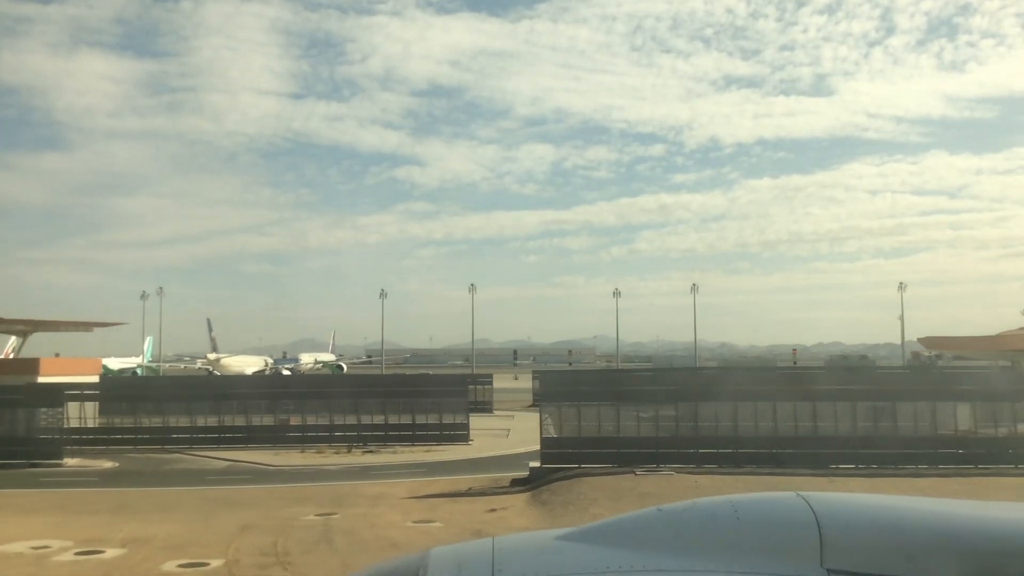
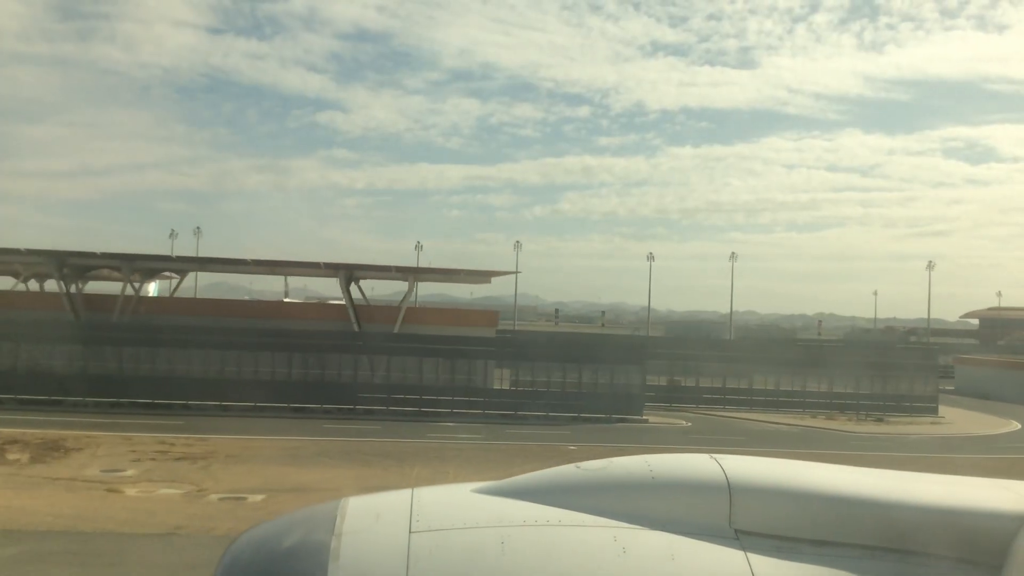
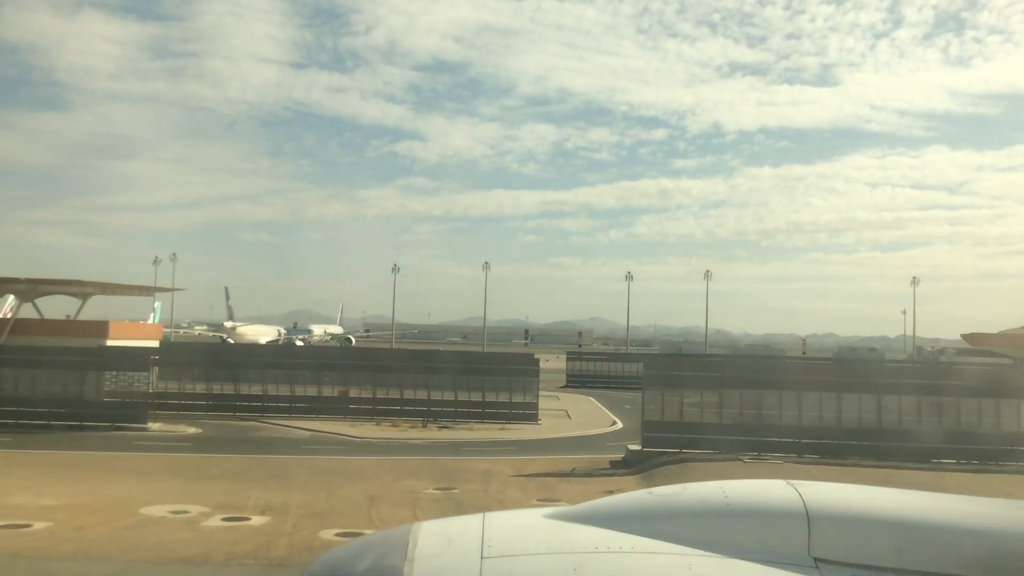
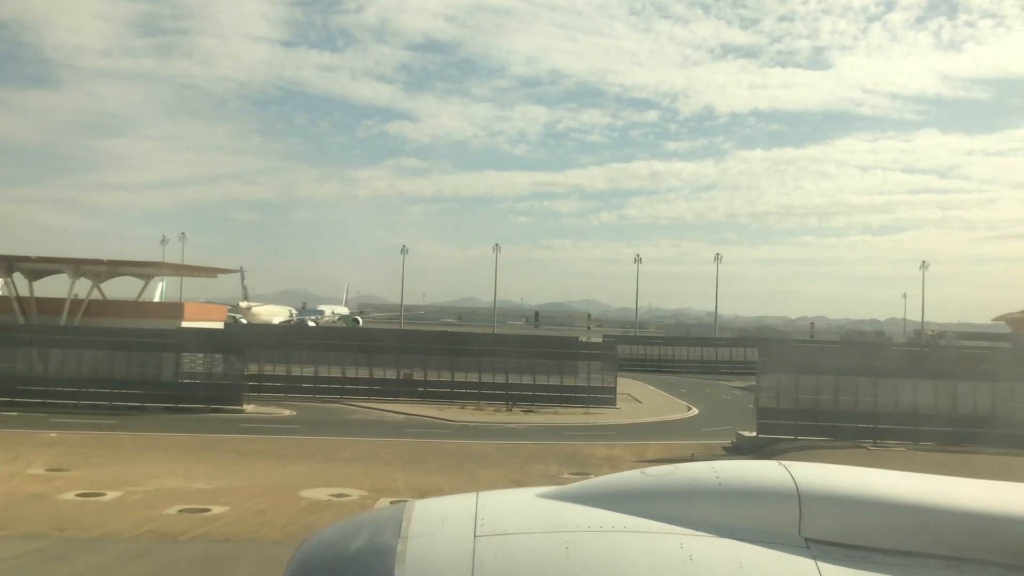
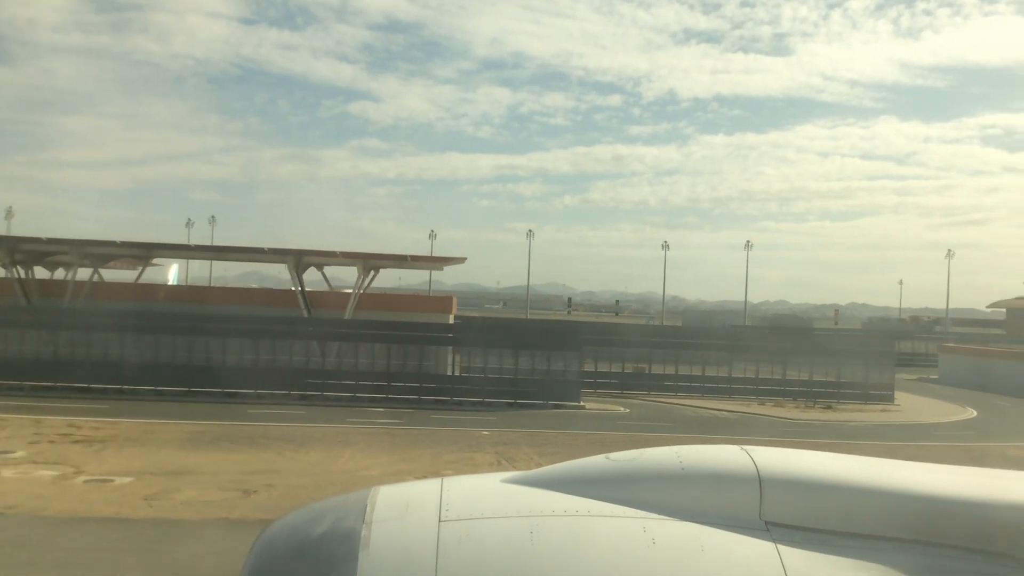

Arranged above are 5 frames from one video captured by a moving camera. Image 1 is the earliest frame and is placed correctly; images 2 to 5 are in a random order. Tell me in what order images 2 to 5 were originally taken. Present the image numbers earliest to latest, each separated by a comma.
3, 4, 5, 2
